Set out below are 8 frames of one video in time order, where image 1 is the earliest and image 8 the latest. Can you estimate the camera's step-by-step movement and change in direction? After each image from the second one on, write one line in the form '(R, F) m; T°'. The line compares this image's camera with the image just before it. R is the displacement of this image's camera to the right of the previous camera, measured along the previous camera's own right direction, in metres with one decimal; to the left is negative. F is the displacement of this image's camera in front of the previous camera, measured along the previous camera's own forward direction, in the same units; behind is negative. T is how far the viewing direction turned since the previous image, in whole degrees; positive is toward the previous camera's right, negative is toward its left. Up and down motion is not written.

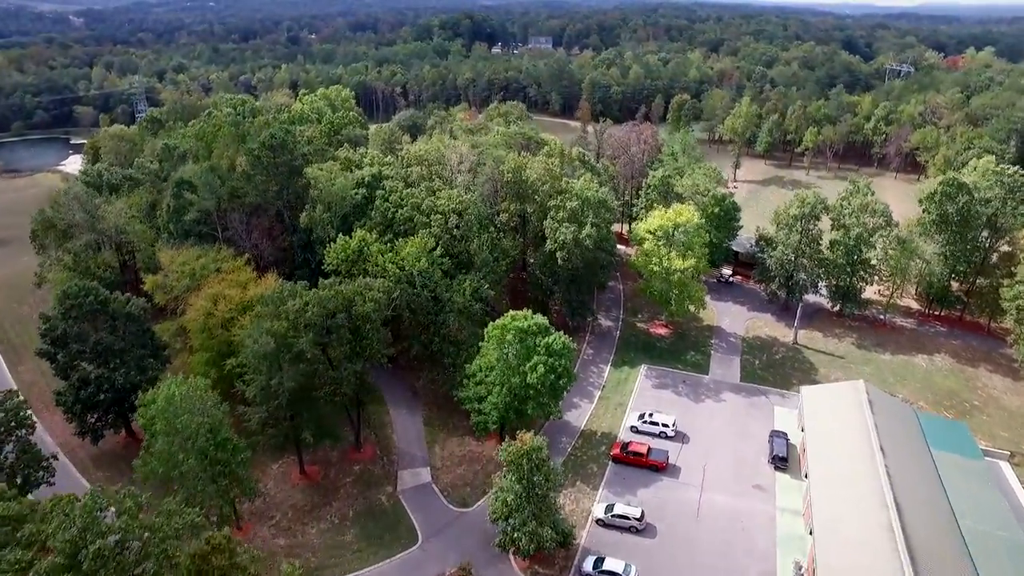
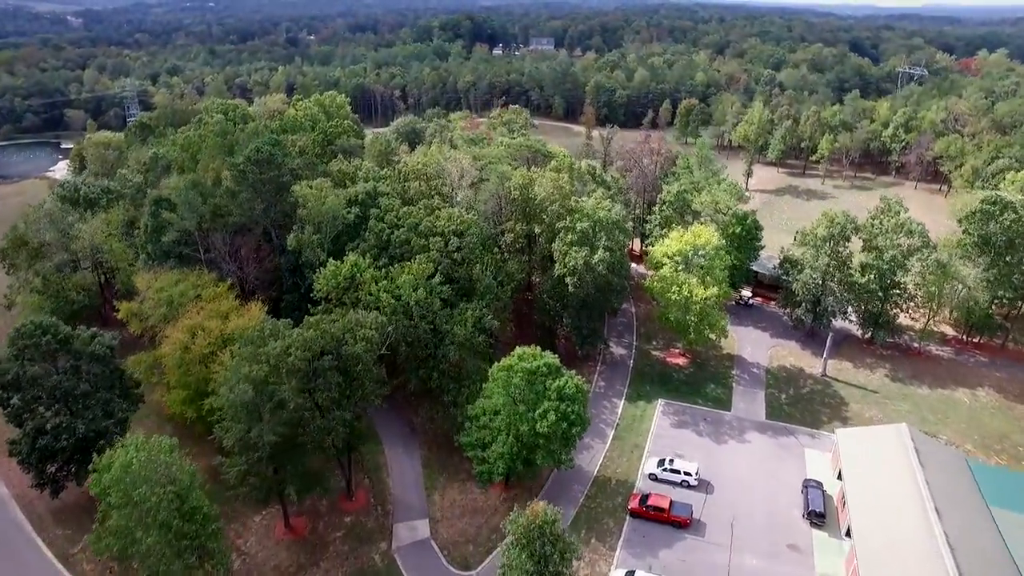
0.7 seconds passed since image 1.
(-0.4, +3.6) m; 0°
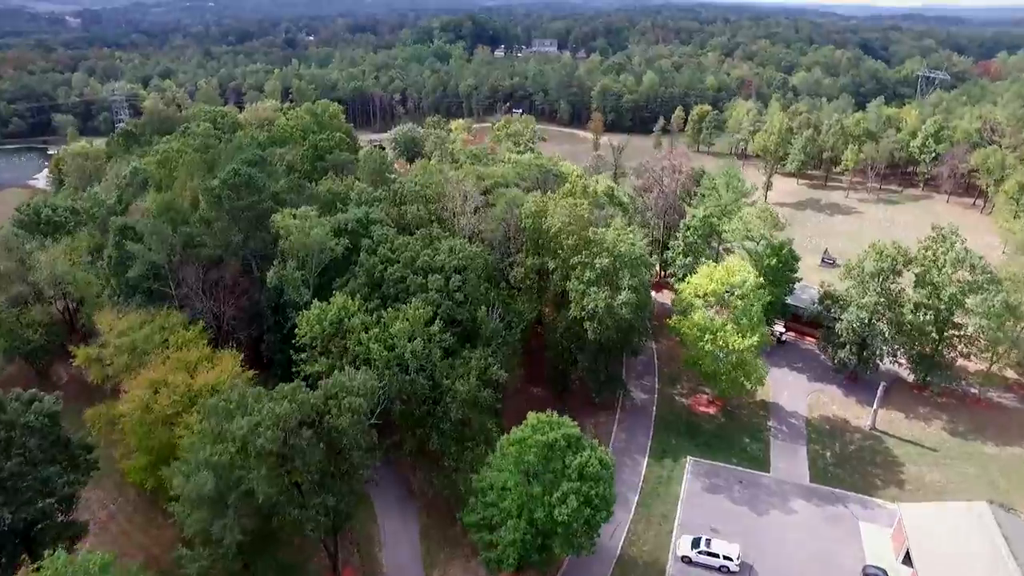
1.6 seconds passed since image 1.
(-0.5, +5.0) m; 0°
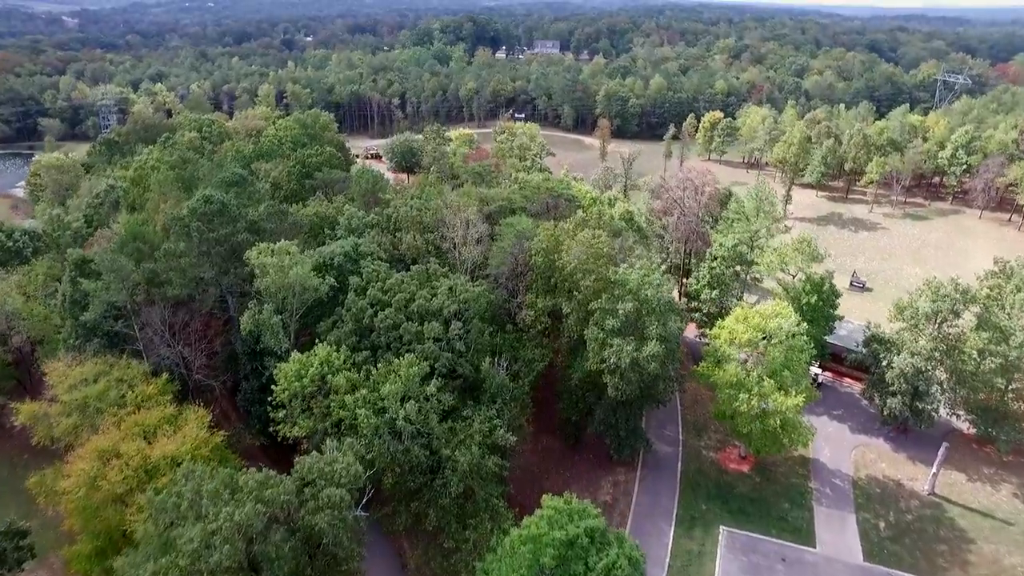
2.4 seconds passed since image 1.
(-0.5, +4.7) m; 0°
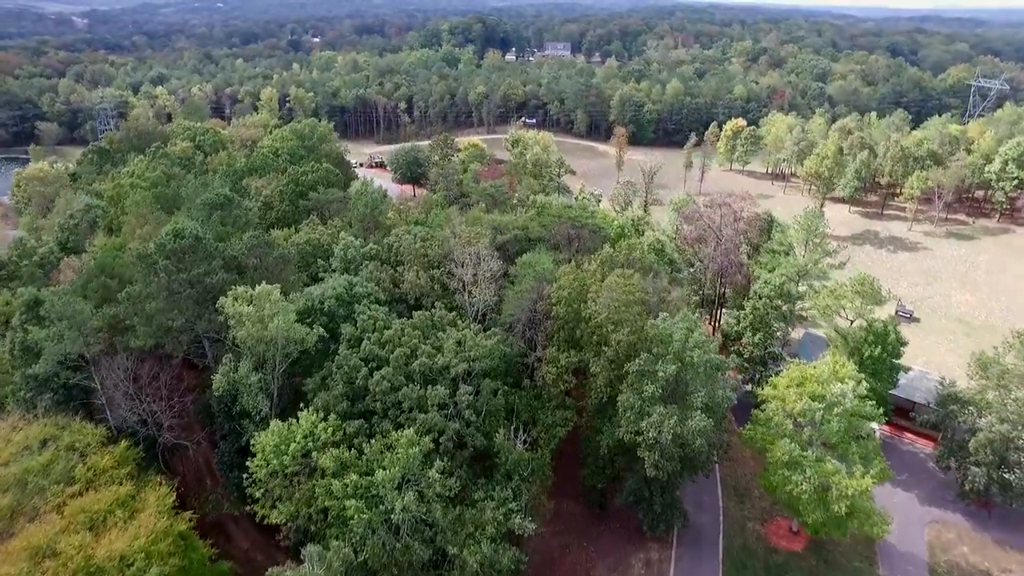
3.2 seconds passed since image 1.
(-0.6, +4.9) m; -1°
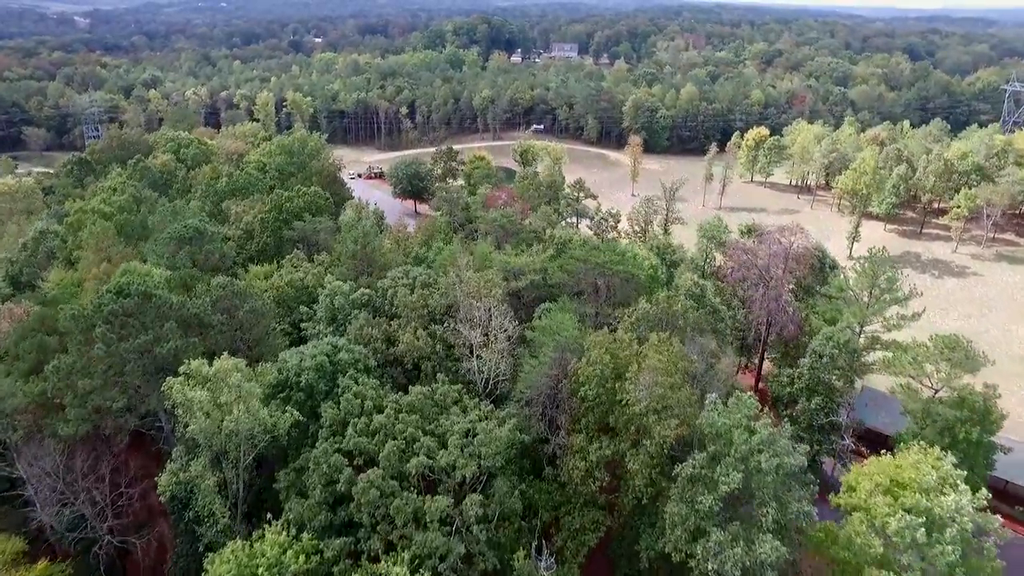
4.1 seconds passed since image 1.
(-0.7, +5.7) m; 0°
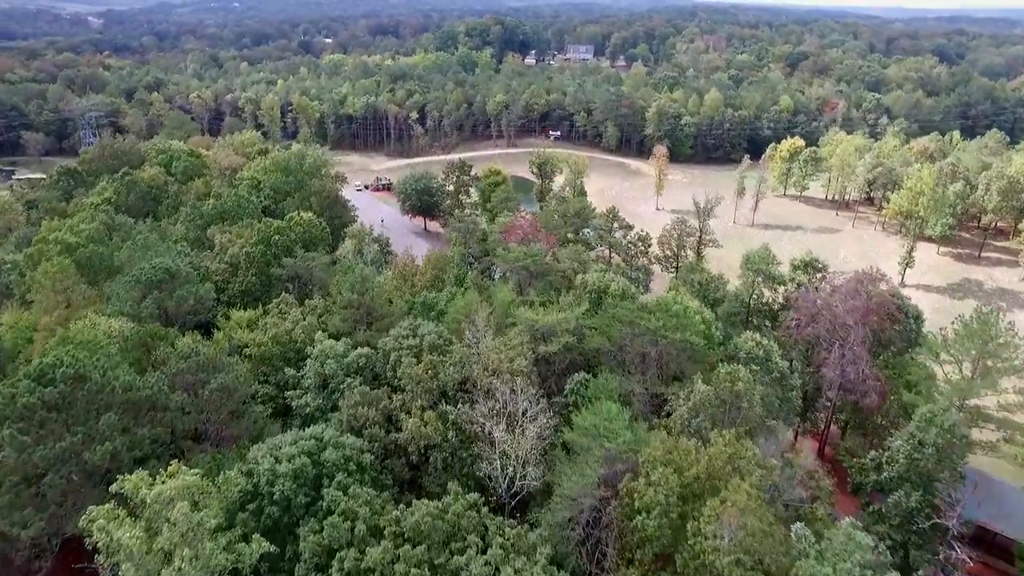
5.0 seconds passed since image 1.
(-0.8, +5.7) m; -1°
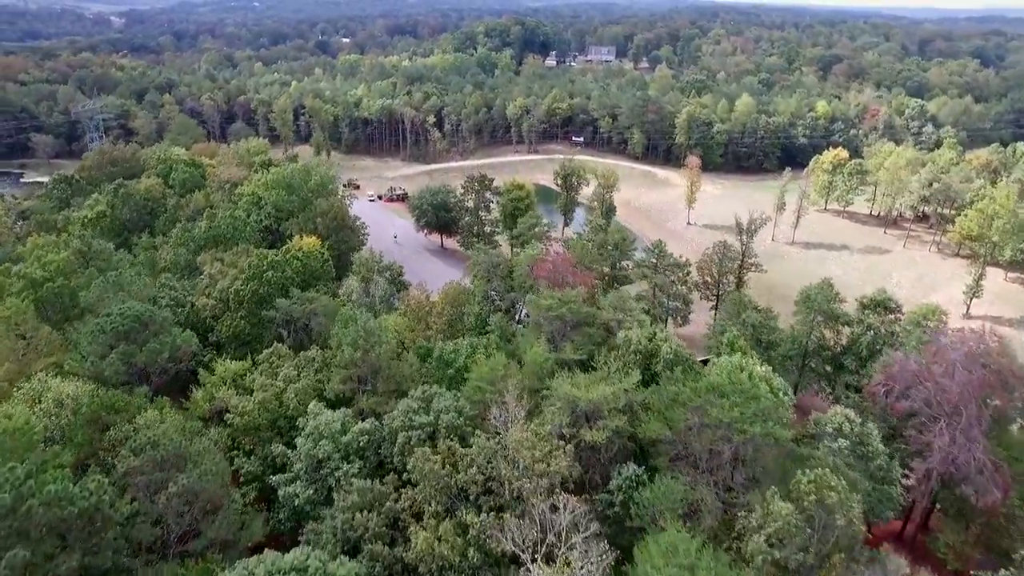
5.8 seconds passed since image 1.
(-0.8, +5.1) m; -1°
